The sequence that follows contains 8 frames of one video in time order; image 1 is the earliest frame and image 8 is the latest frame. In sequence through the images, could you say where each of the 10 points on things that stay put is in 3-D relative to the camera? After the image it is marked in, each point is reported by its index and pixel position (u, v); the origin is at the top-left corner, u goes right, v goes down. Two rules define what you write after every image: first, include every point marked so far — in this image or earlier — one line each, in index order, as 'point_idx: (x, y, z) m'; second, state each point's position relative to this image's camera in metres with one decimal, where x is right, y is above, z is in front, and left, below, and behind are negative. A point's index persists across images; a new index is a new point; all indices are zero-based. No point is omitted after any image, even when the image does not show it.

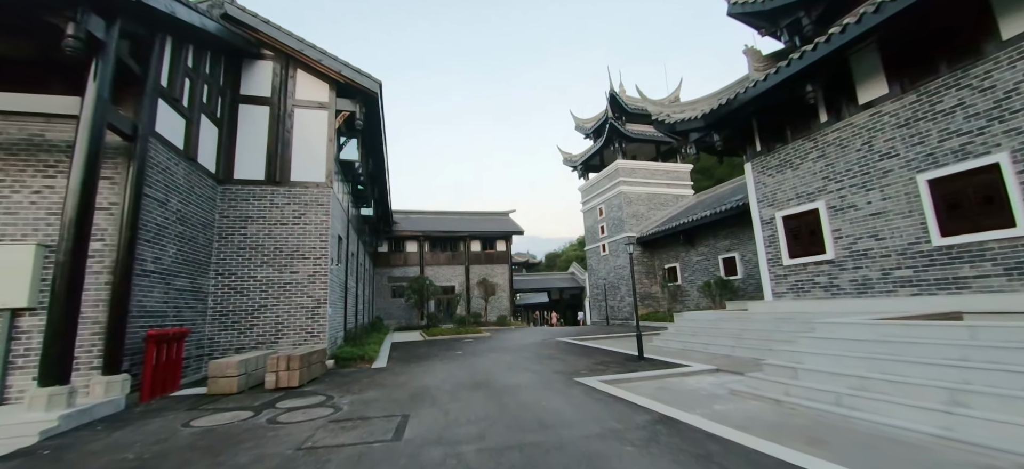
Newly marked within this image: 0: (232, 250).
0: (-5.1, -0.3, +7.2) m
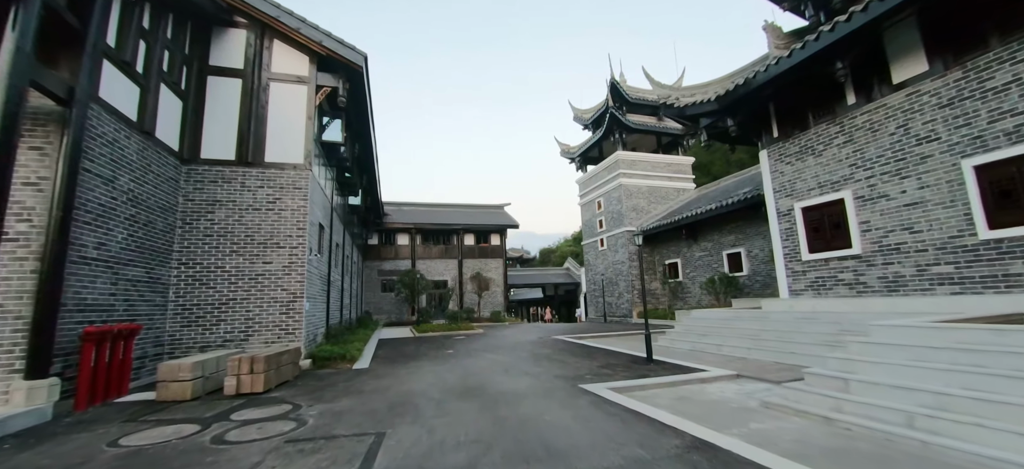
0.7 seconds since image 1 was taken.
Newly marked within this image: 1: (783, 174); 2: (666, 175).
0: (-5.1, 0.0, +6.5) m
1: (+4.9, +1.1, +7.2) m
2: (+6.3, +2.4, +16.3) m
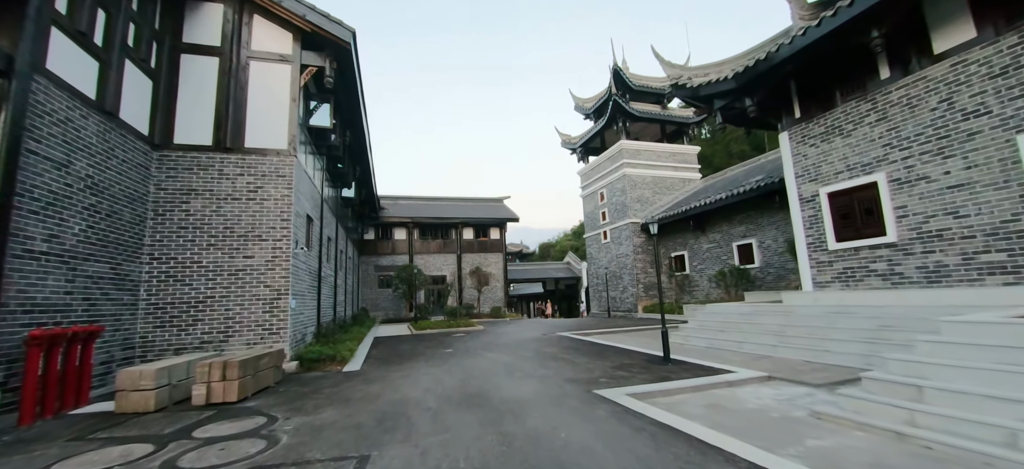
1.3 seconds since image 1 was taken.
0: (-5.1, +0.1, +5.9) m
1: (+5.0, +1.3, +6.7) m
2: (+6.3, +2.8, +15.8) m
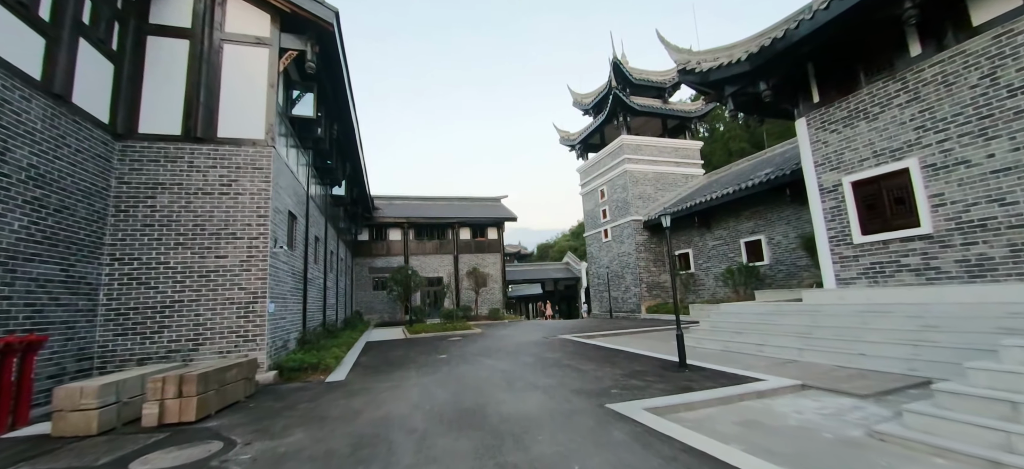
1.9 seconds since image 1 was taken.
0: (-5.1, +0.1, +5.4) m
1: (+4.9, +1.4, +6.2) m
2: (+6.2, +2.9, +15.3) m
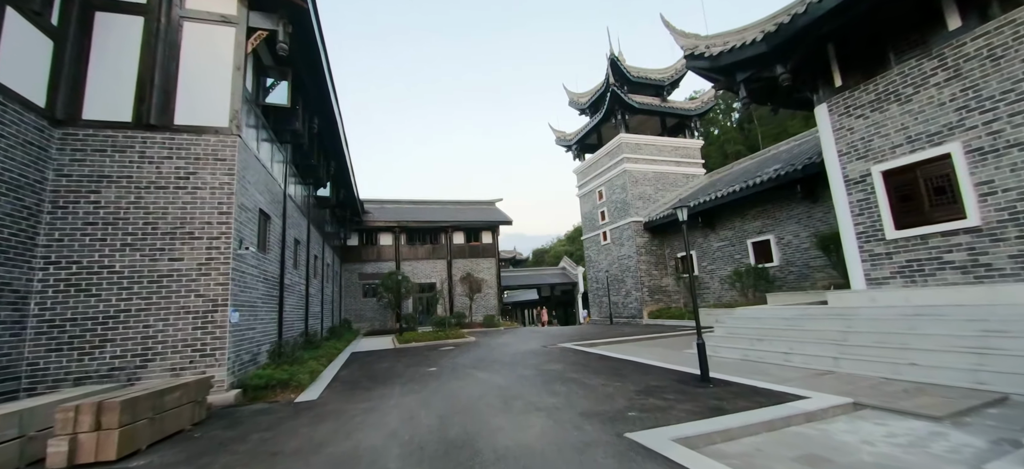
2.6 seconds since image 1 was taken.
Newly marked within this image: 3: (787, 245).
0: (-5.2, +0.1, +4.7) m
1: (+4.9, +1.5, +5.7) m
2: (+6.0, +2.8, +14.8) m
3: (+6.6, -0.3, +9.6) m
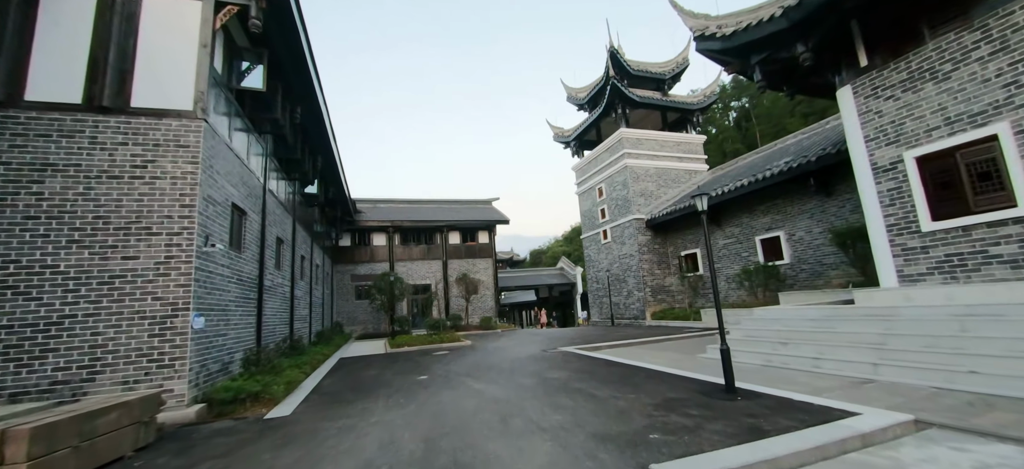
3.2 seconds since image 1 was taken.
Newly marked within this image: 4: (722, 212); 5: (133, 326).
0: (-5.2, +0.1, +4.1) m
1: (+4.8, +1.6, +5.2) m
2: (+5.9, +2.9, +14.3) m
3: (+6.6, -0.2, +9.1) m
4: (+5.9, +0.6, +11.1) m
5: (-4.0, -1.0, +4.2) m
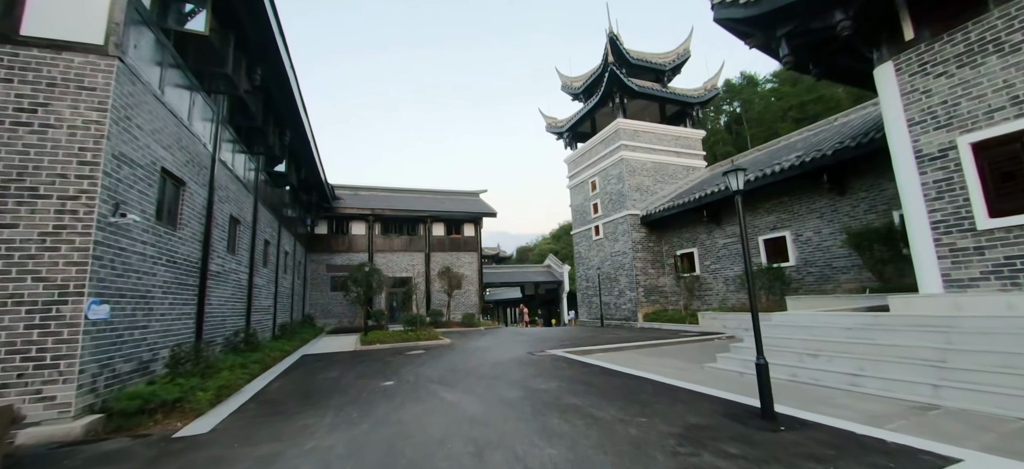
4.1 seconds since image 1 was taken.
0: (-5.3, +0.5, +3.1) m
1: (+4.7, +1.6, +4.5) m
2: (+5.5, +2.9, +13.6) m
3: (+6.3, -0.2, +8.5) m
4: (+5.6, +0.7, +10.5) m
5: (-4.2, -0.6, +3.3) m
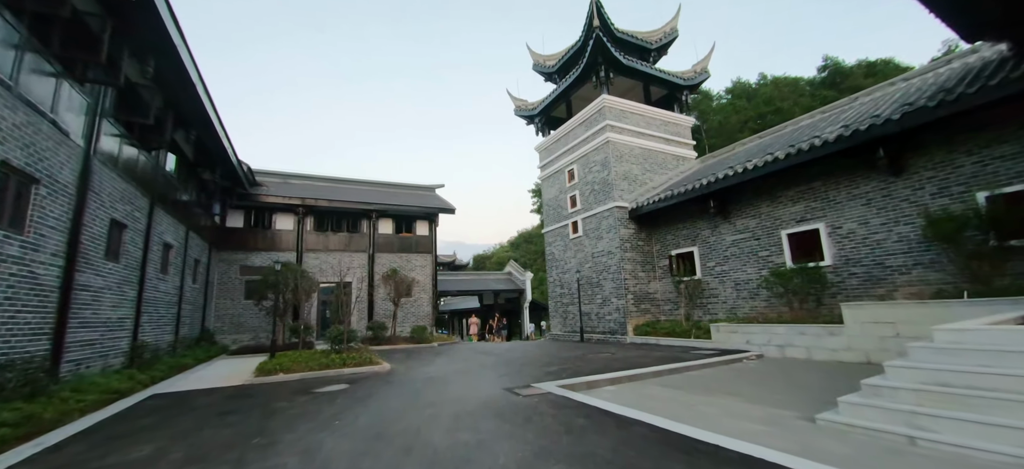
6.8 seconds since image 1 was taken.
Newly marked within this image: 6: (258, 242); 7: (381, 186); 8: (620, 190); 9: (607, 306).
0: (-5.1, +1.0, +0.2) m
1: (+4.7, +1.9, +2.7) m
2: (+4.5, +2.9, +11.9) m
3: (+5.8, 0.0, +6.8) m
4: (+4.8, +0.8, +8.7) m
5: (-4.0, -0.2, +0.4) m
6: (-8.8, -0.3, +13.8) m
7: (-5.9, +2.2, +17.8) m
8: (+2.9, +1.2, +10.7) m
9: (+2.5, -1.9, +10.5) m
